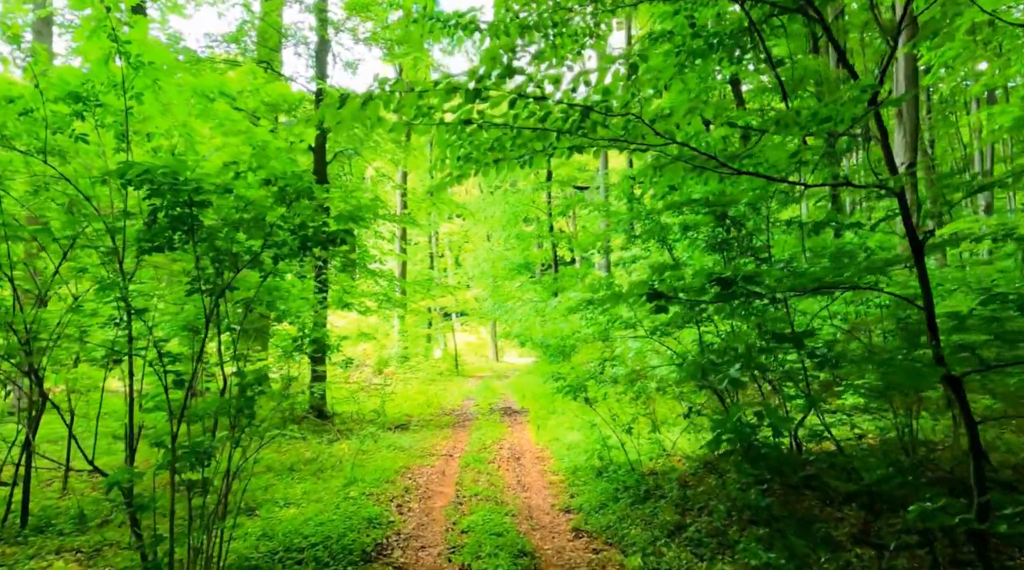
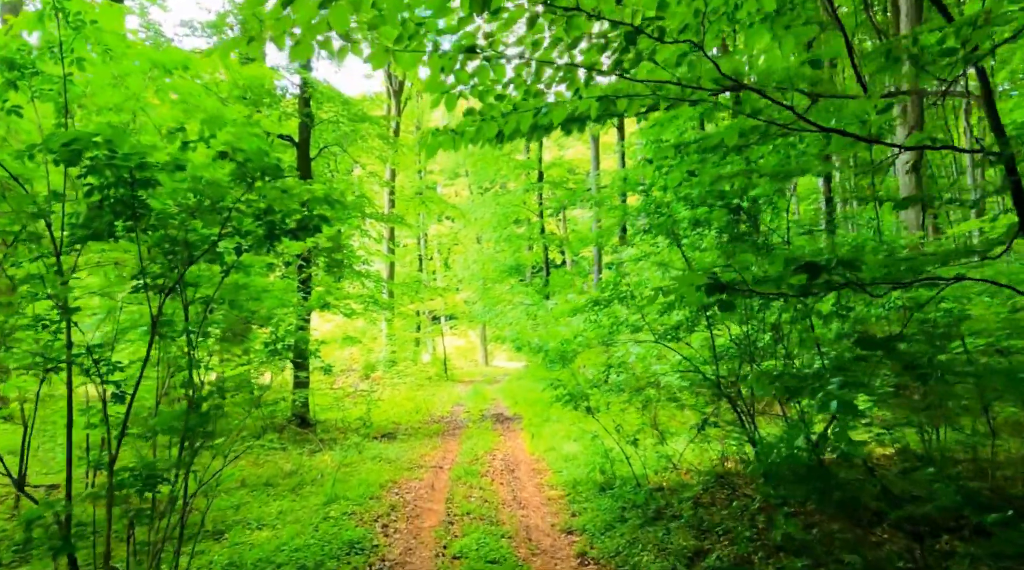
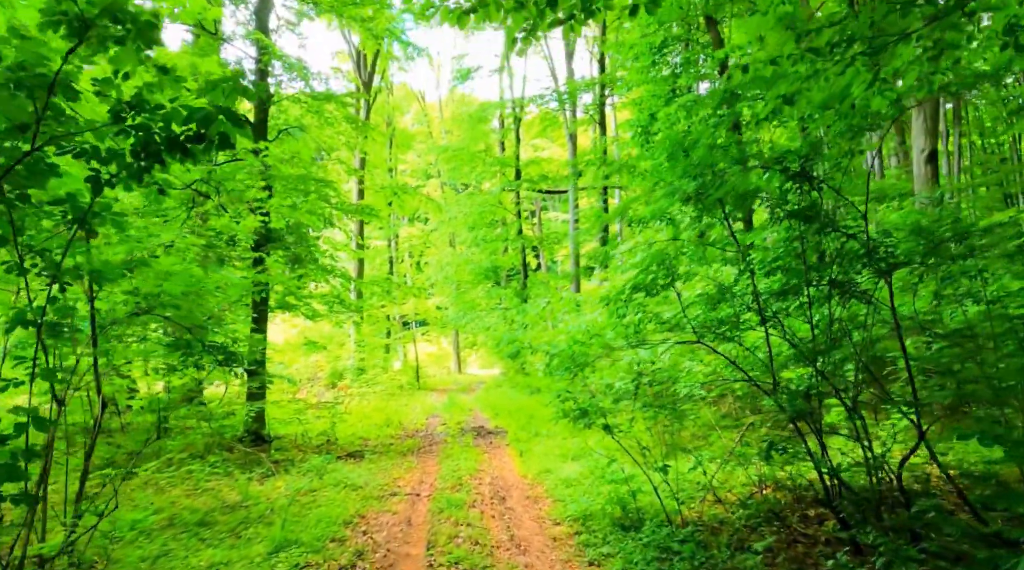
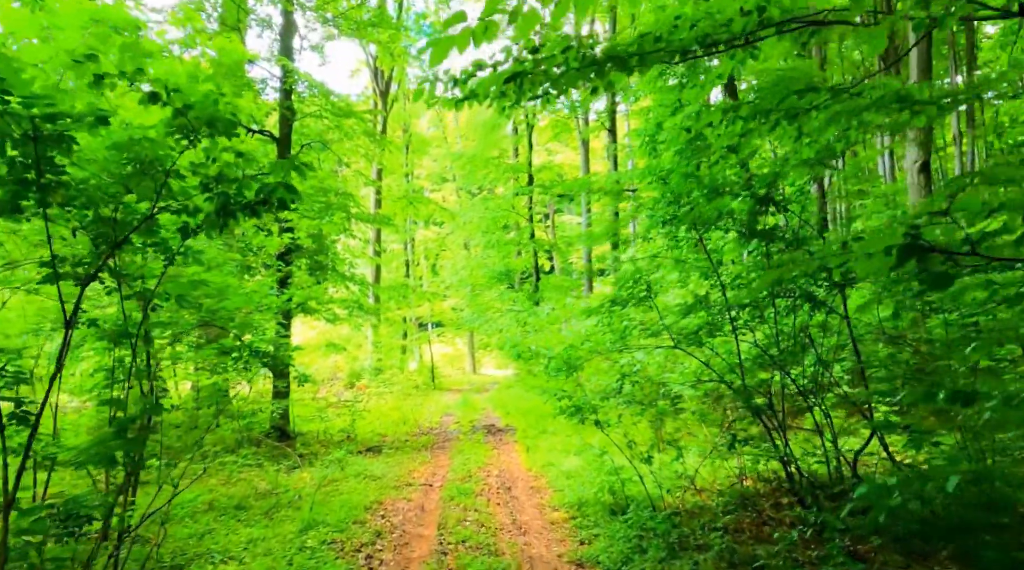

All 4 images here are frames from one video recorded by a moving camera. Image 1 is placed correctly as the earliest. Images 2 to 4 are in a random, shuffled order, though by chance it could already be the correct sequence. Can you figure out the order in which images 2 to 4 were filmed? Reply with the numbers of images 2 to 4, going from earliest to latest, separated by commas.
2, 4, 3
